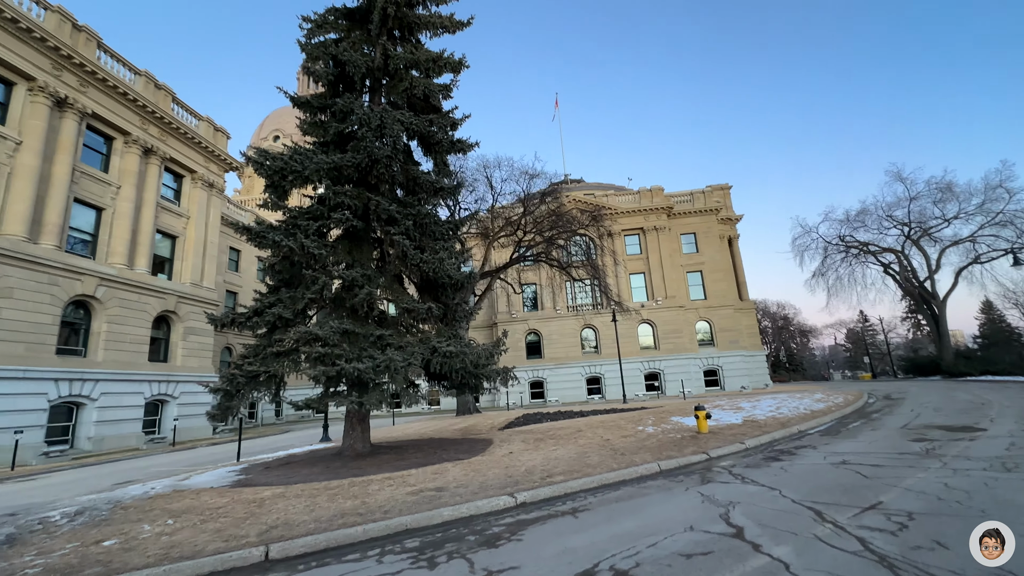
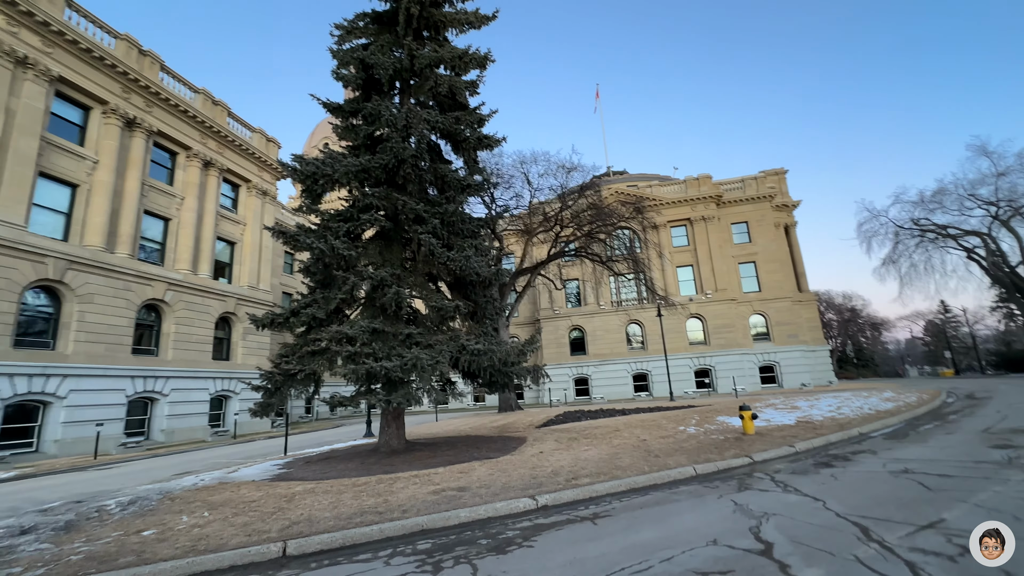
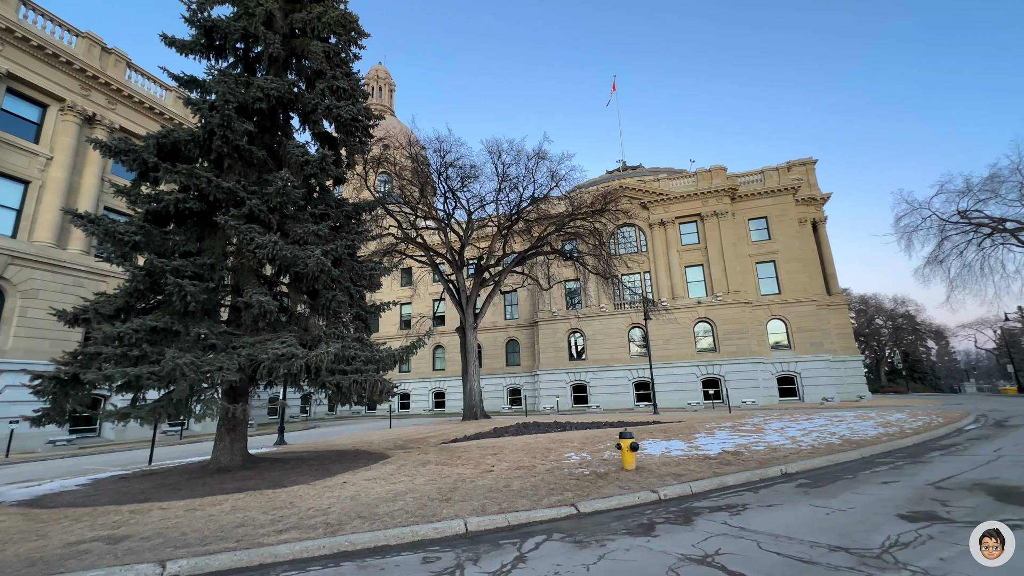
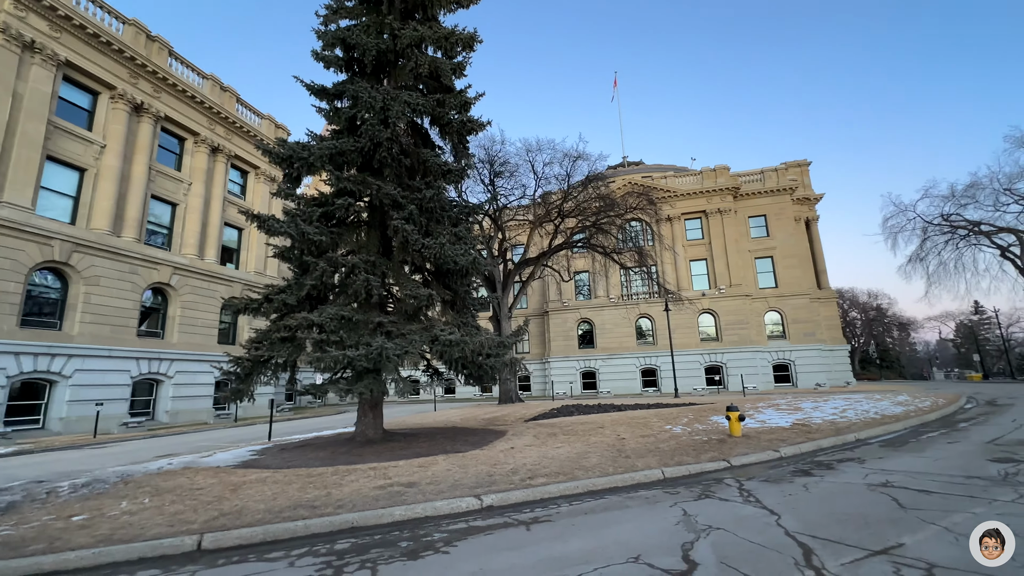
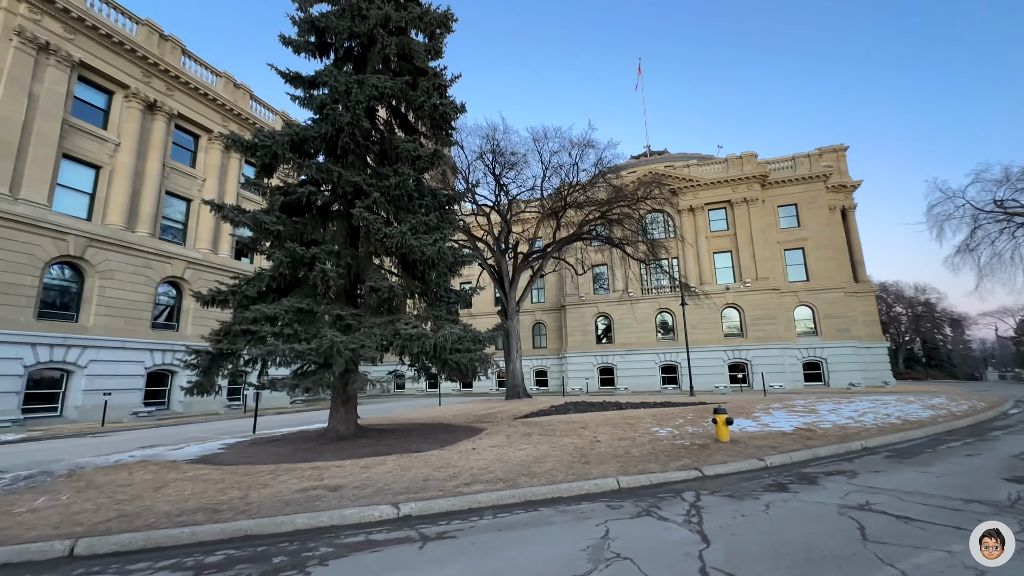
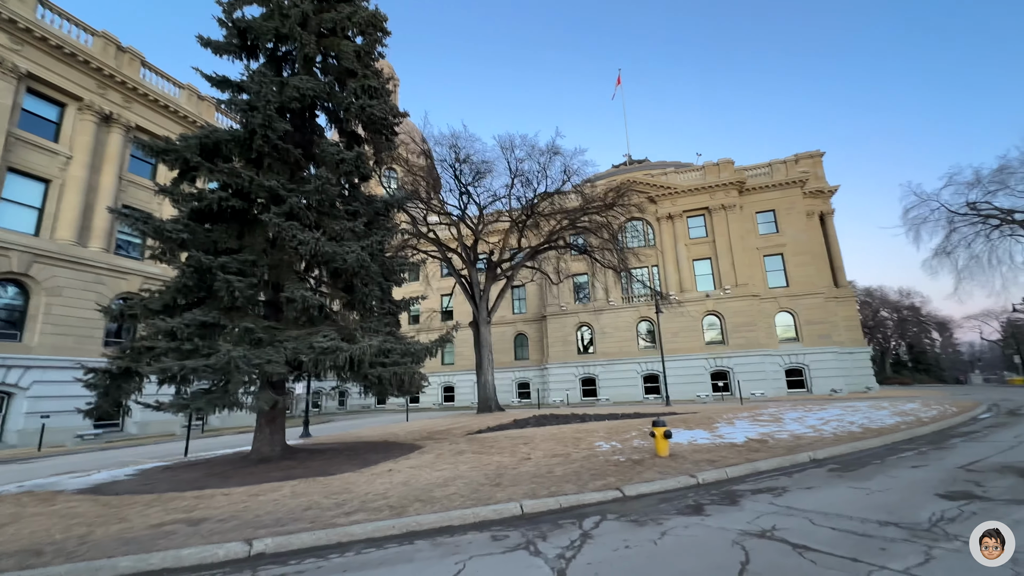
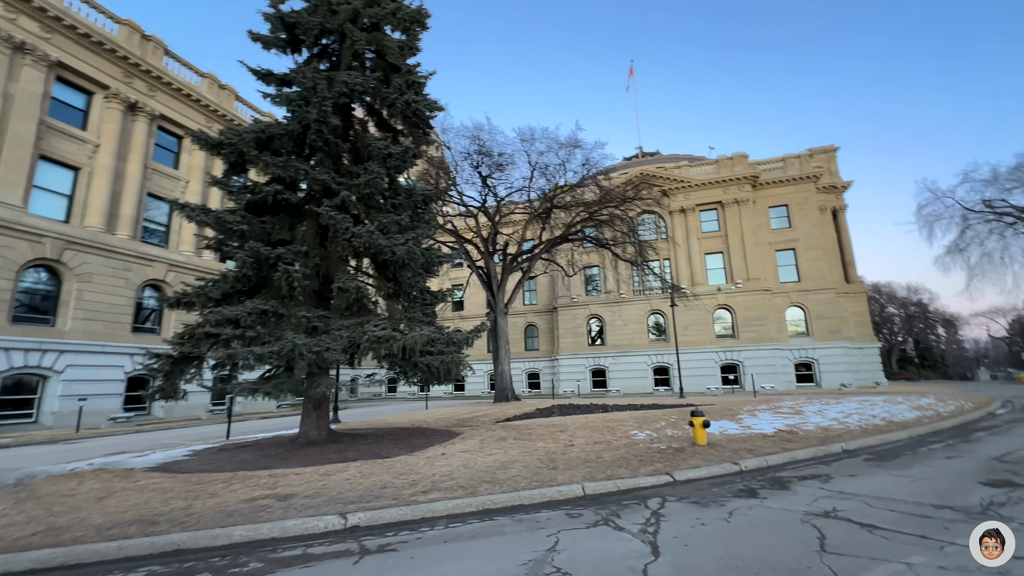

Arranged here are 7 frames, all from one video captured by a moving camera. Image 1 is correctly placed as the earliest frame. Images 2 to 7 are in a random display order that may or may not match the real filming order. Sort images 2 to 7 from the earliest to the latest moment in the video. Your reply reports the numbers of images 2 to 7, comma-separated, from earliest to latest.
2, 4, 5, 7, 6, 3
